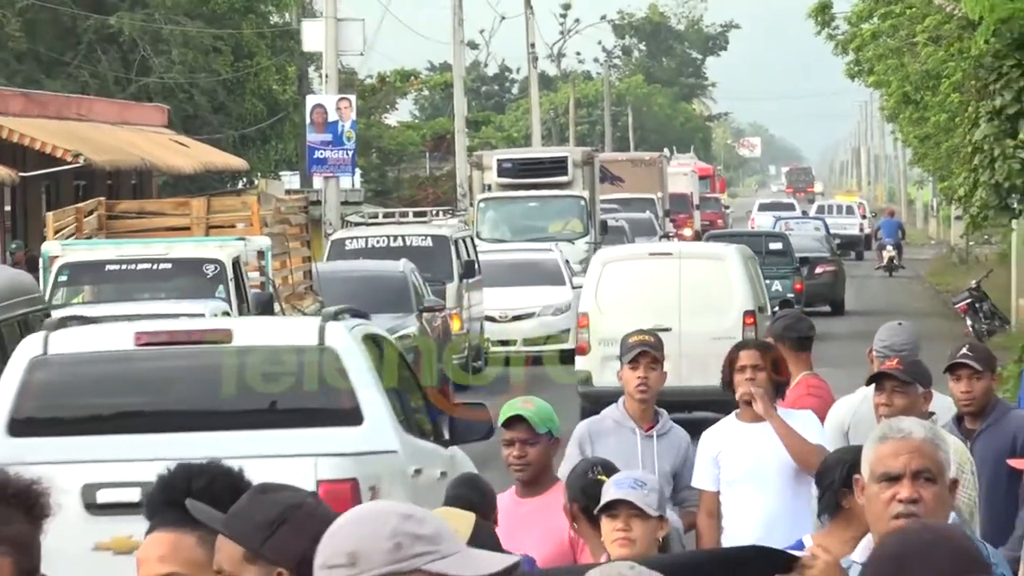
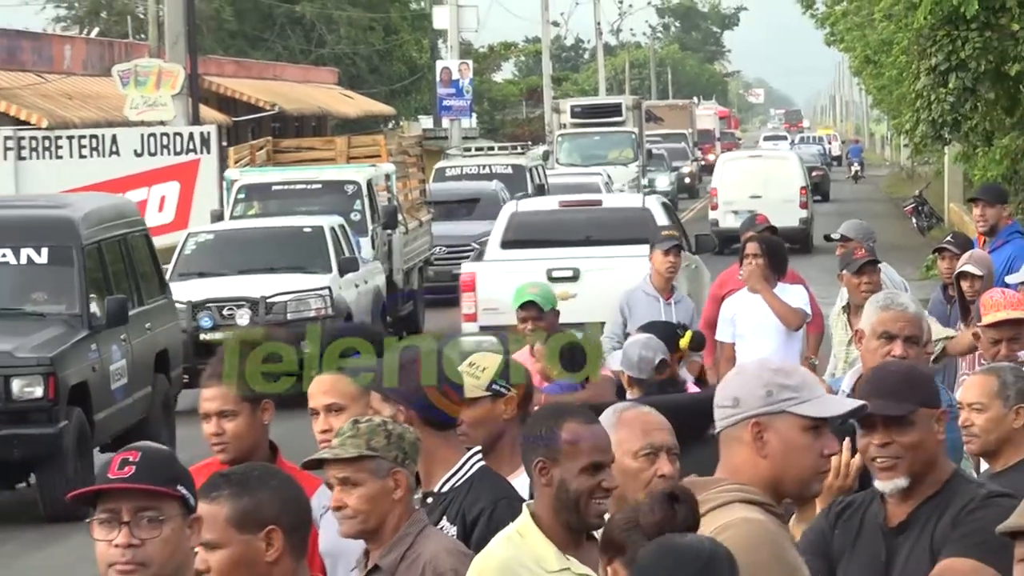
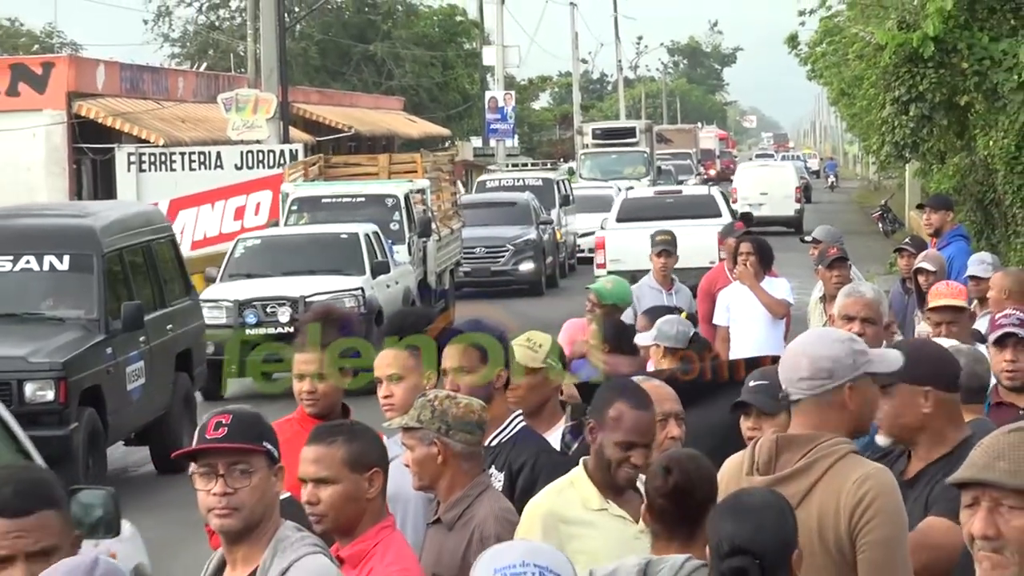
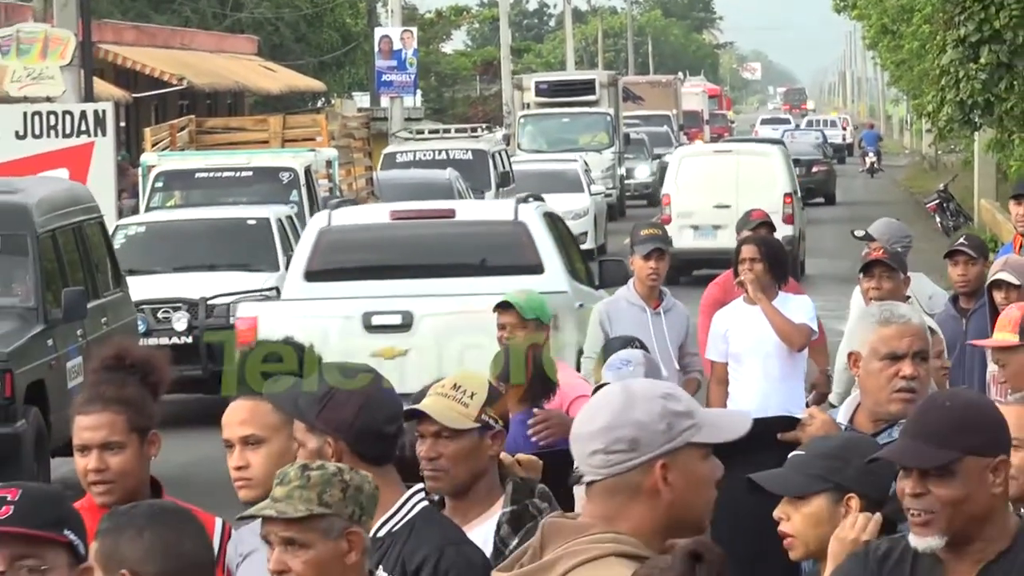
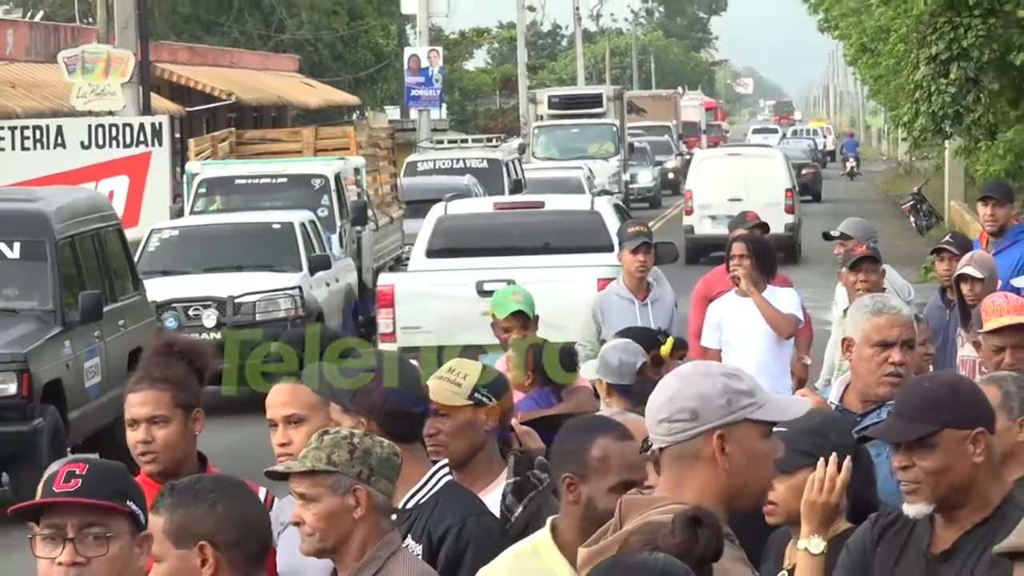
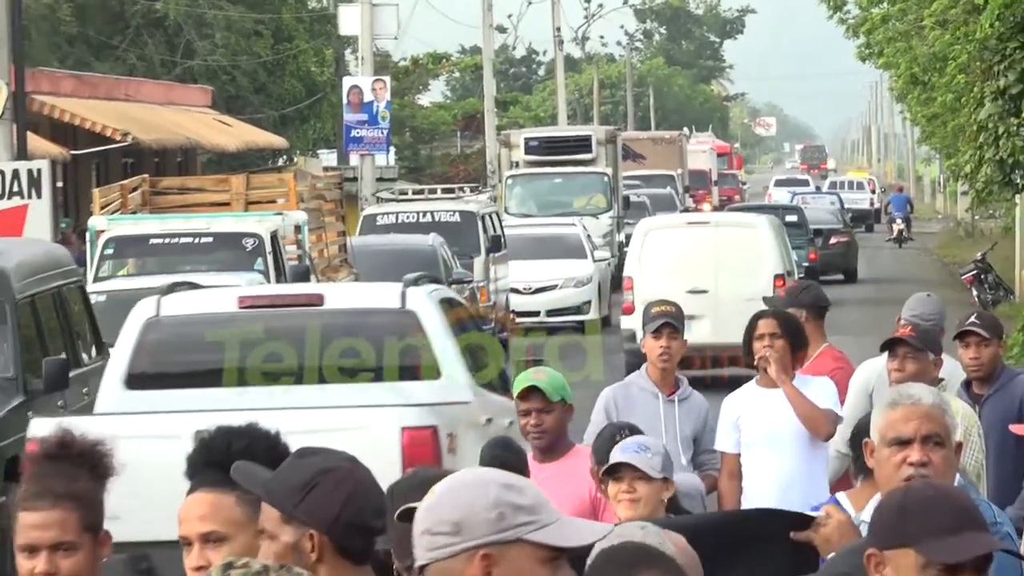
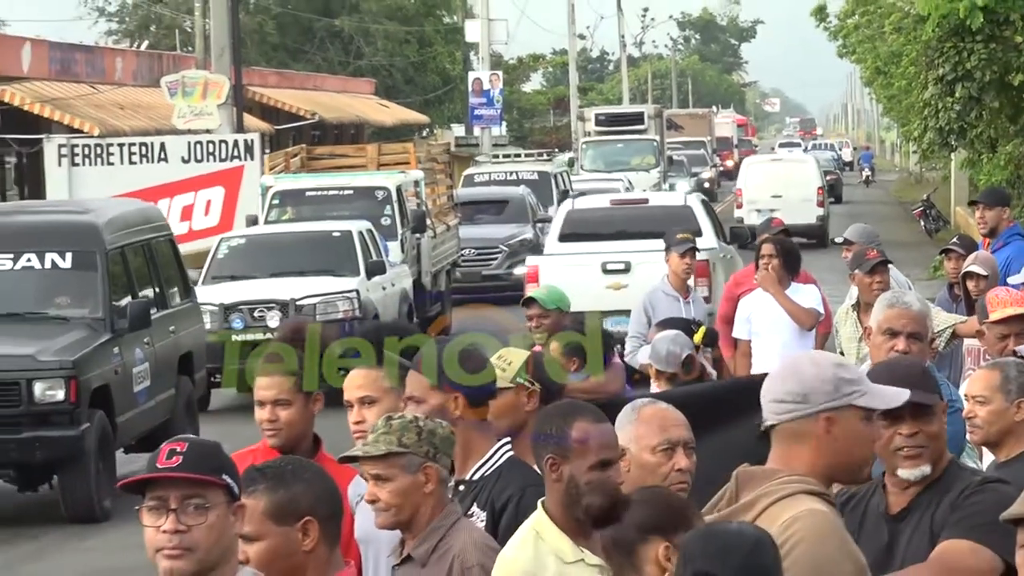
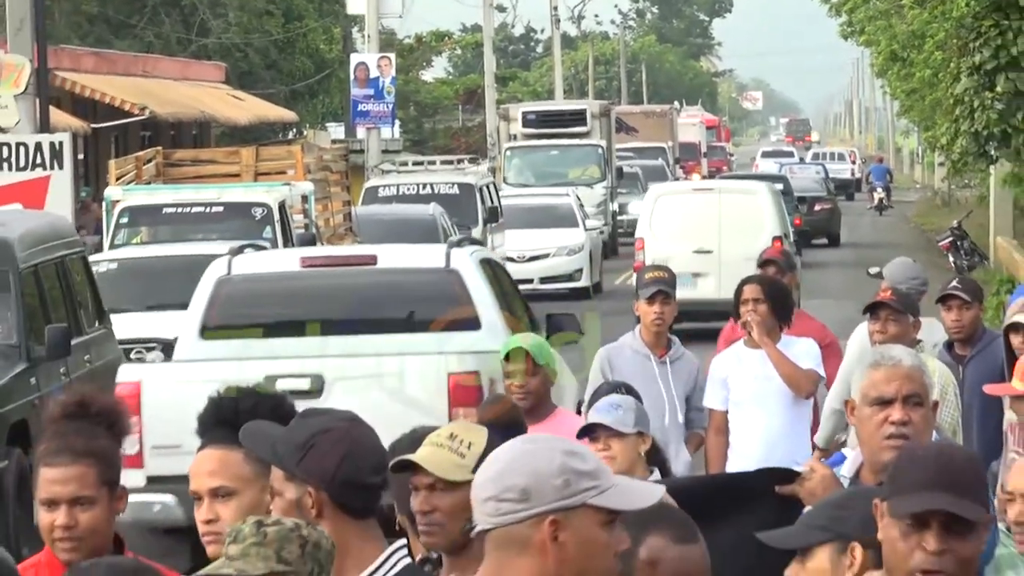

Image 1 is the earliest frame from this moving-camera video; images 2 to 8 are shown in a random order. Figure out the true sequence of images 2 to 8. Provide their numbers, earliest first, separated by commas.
6, 8, 4, 5, 2, 7, 3
